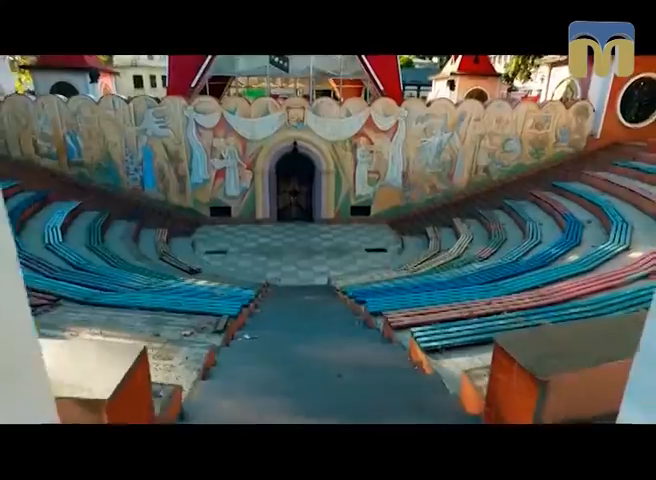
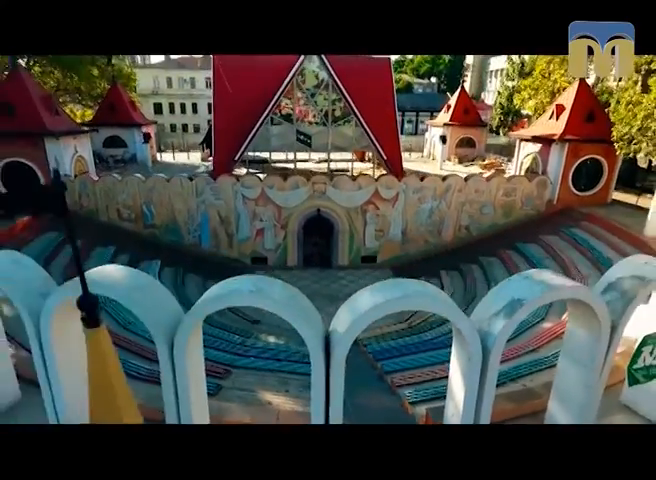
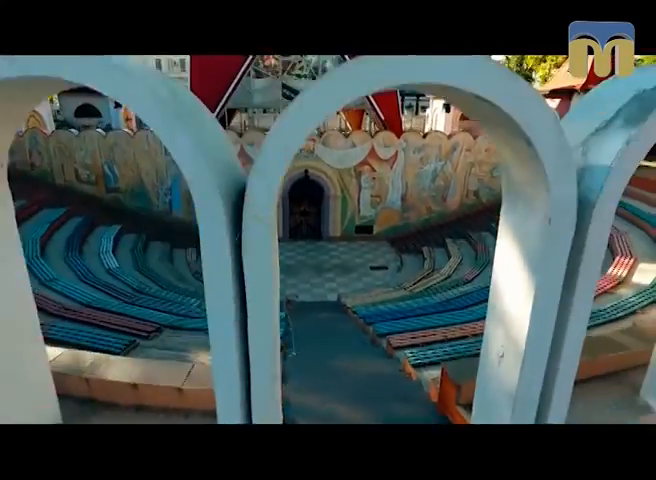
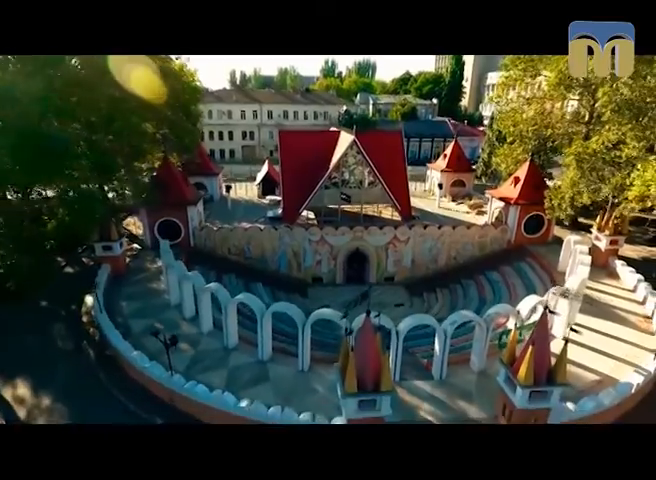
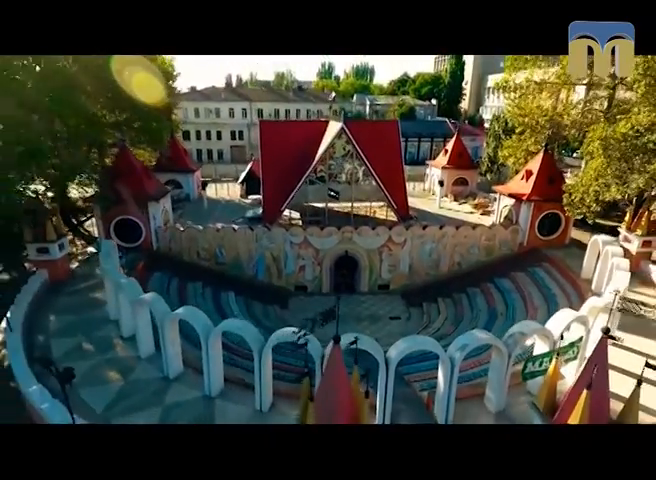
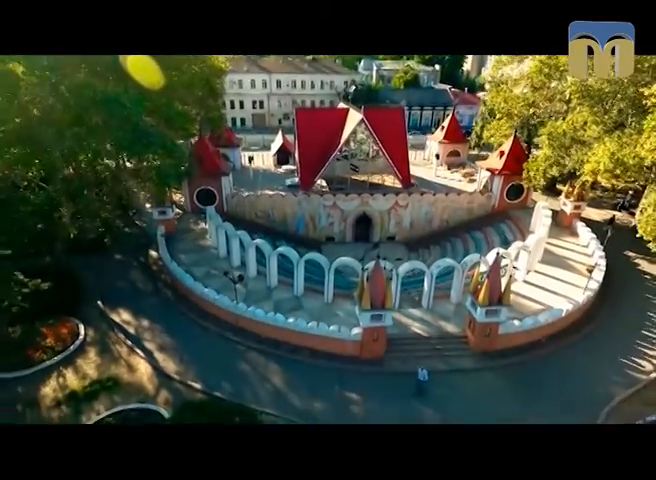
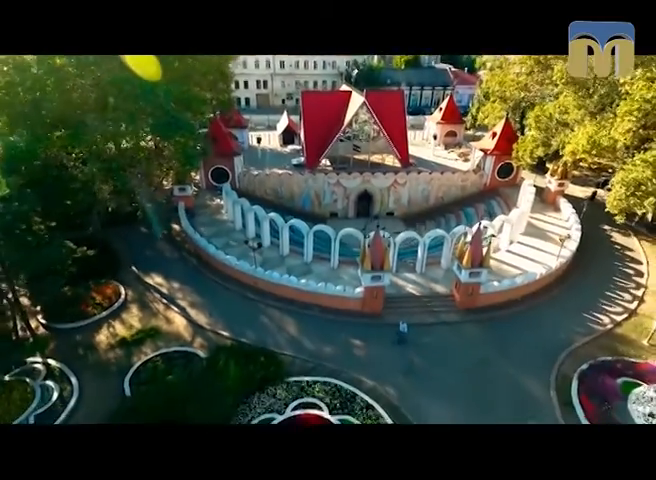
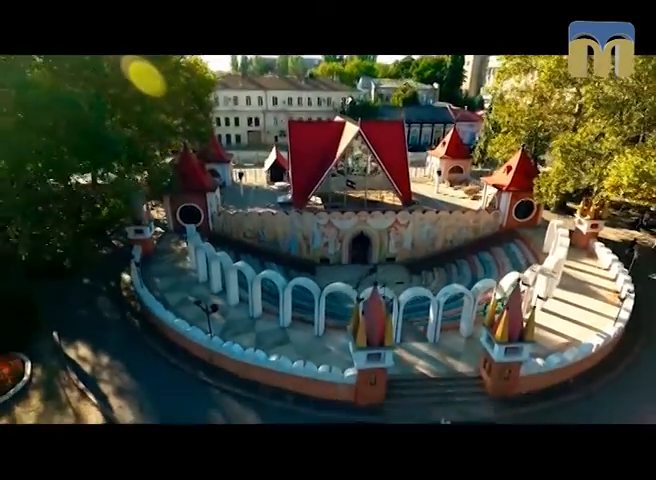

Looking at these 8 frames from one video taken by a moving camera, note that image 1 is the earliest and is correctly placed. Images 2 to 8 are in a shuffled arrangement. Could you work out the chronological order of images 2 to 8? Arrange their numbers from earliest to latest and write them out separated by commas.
3, 2, 5, 4, 8, 6, 7
